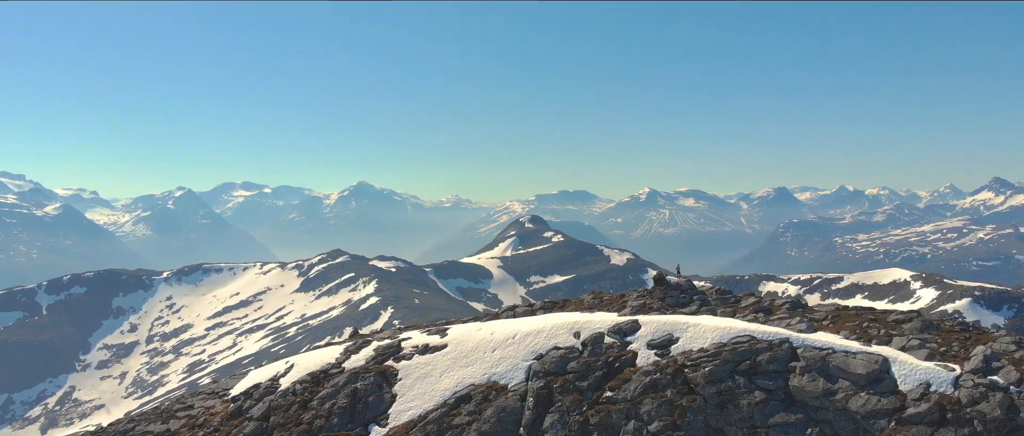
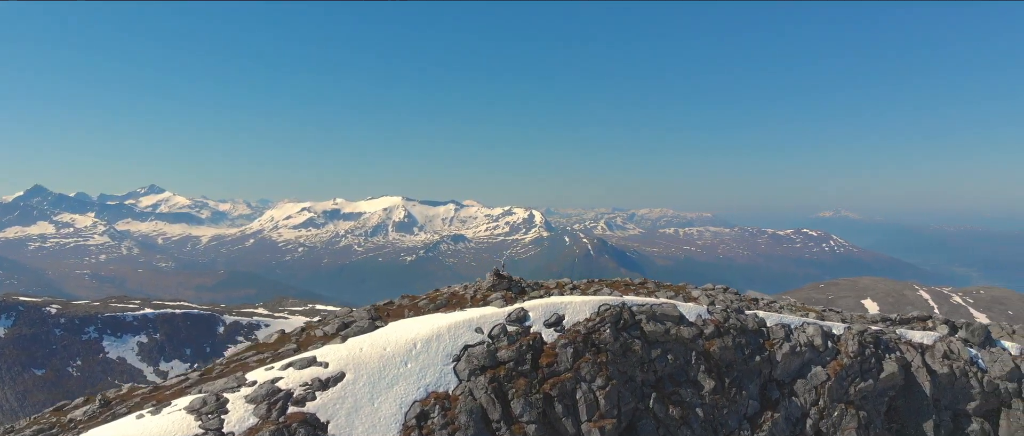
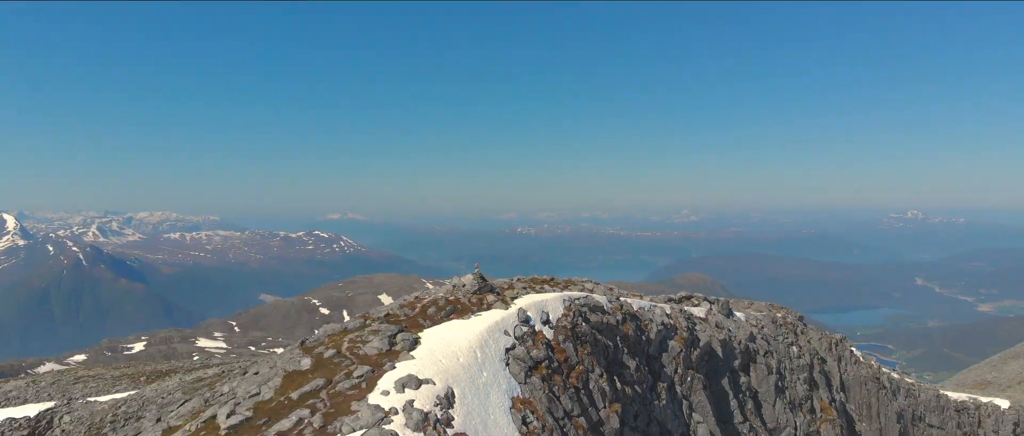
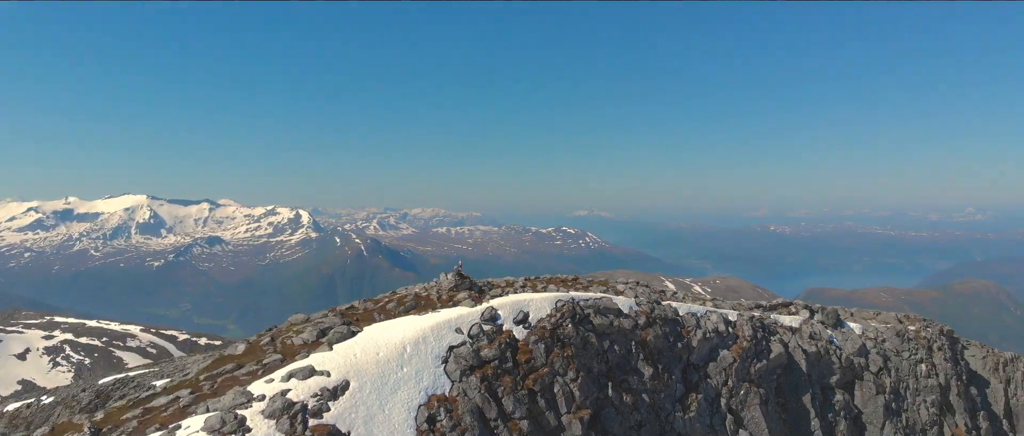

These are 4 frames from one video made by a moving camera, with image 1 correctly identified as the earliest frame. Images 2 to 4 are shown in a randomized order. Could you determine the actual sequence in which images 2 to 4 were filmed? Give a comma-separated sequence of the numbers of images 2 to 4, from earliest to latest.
2, 4, 3
